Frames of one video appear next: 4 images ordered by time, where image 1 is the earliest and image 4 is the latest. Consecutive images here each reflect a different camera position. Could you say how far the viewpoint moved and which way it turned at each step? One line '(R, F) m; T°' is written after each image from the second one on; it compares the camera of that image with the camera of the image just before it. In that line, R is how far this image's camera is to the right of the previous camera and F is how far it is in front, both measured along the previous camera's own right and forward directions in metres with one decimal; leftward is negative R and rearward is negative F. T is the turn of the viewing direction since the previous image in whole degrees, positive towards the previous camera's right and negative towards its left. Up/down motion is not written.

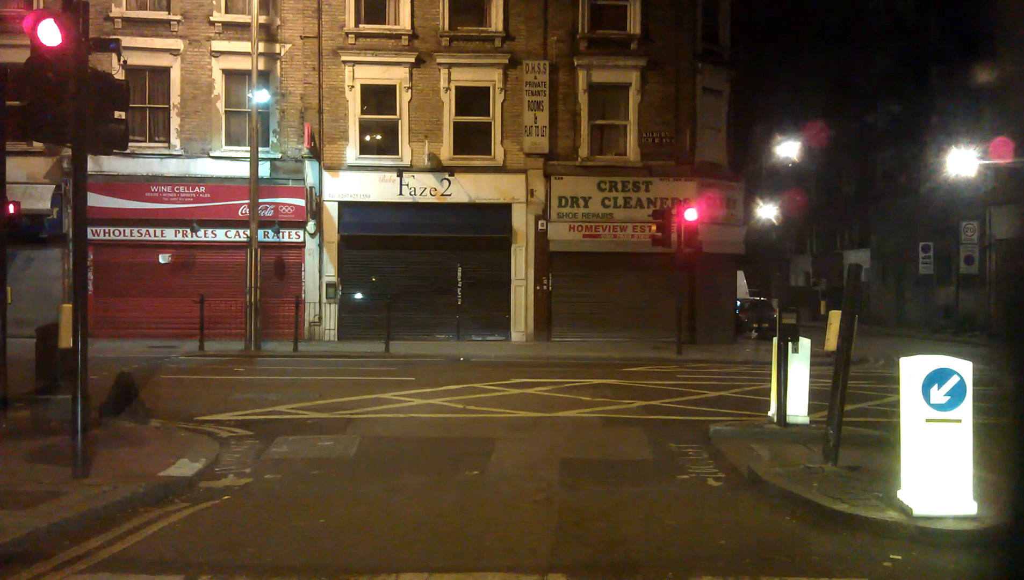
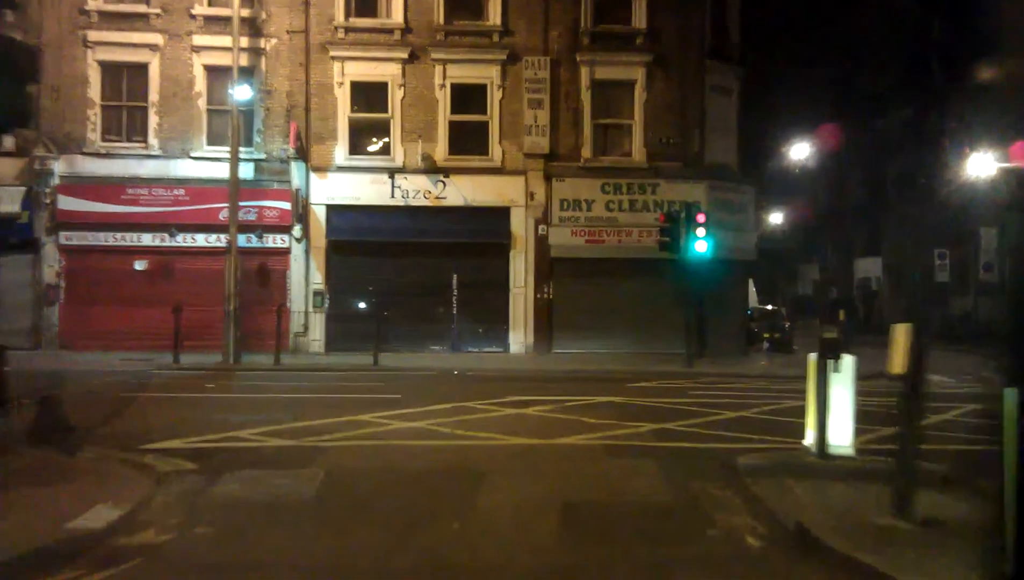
(+0.1, +1.5) m; 0°
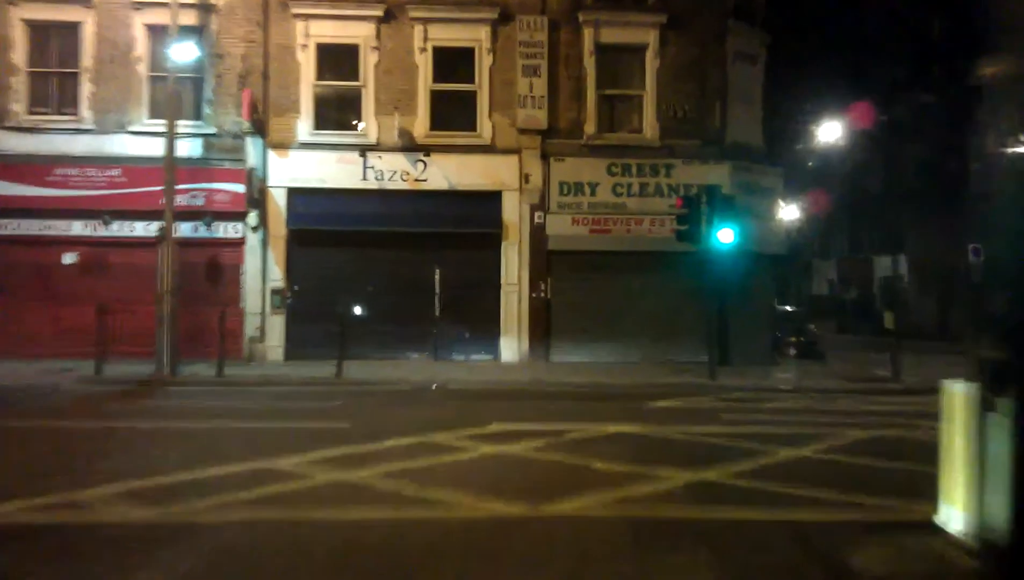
(+0.2, +3.5) m; 0°
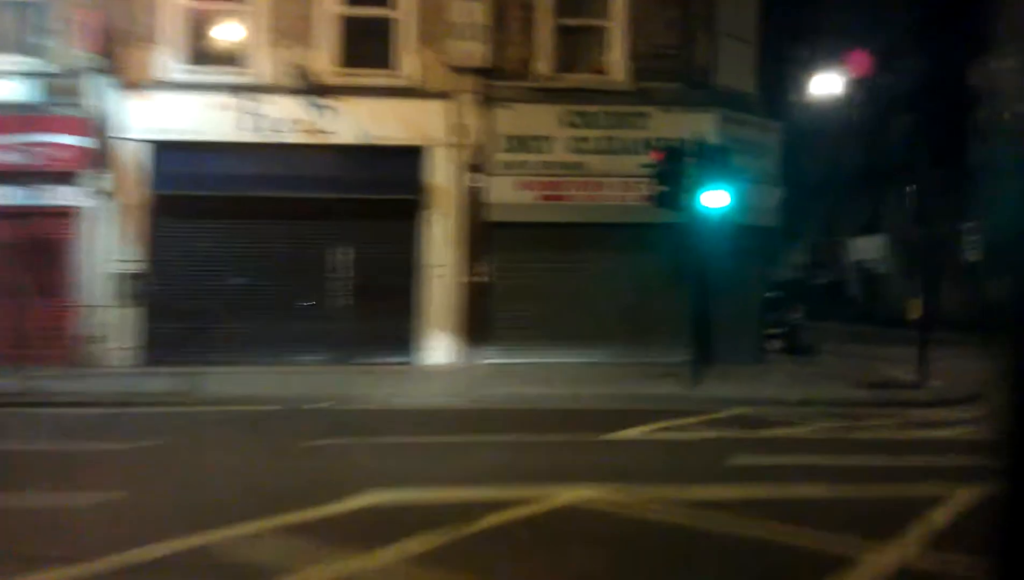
(+0.5, +4.6) m; +2°
